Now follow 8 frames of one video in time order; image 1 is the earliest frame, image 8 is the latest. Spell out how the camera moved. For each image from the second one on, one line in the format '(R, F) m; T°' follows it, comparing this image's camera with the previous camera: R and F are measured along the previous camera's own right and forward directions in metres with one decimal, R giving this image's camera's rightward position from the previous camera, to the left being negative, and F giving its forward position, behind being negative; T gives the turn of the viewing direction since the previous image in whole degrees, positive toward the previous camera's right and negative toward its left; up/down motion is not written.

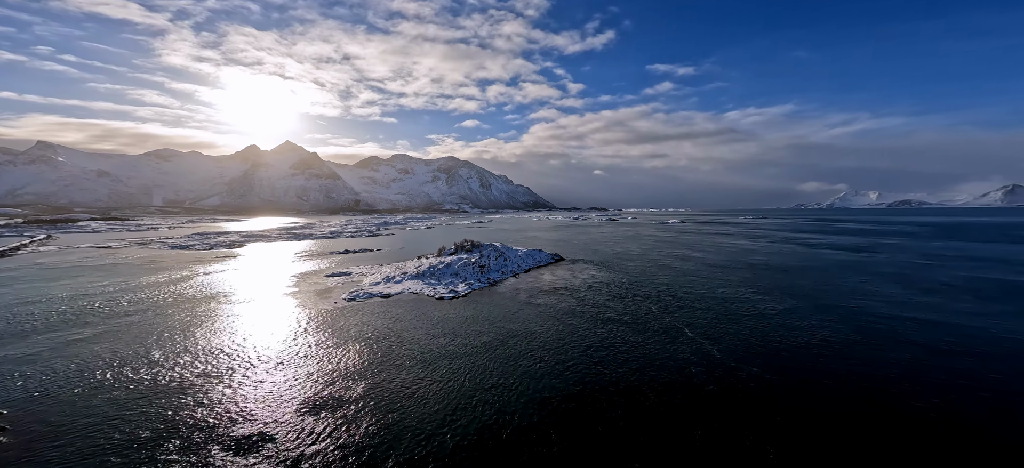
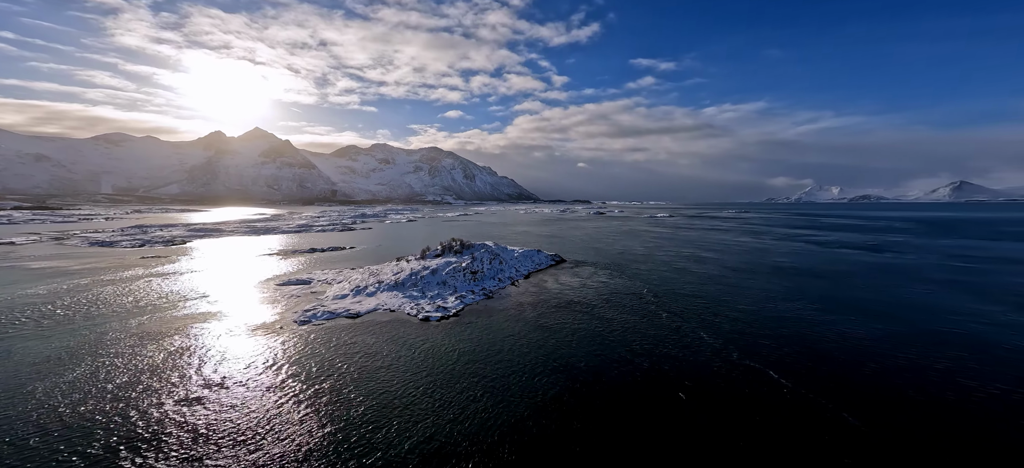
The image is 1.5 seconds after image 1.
(-1.3, +6.0) m; +3°
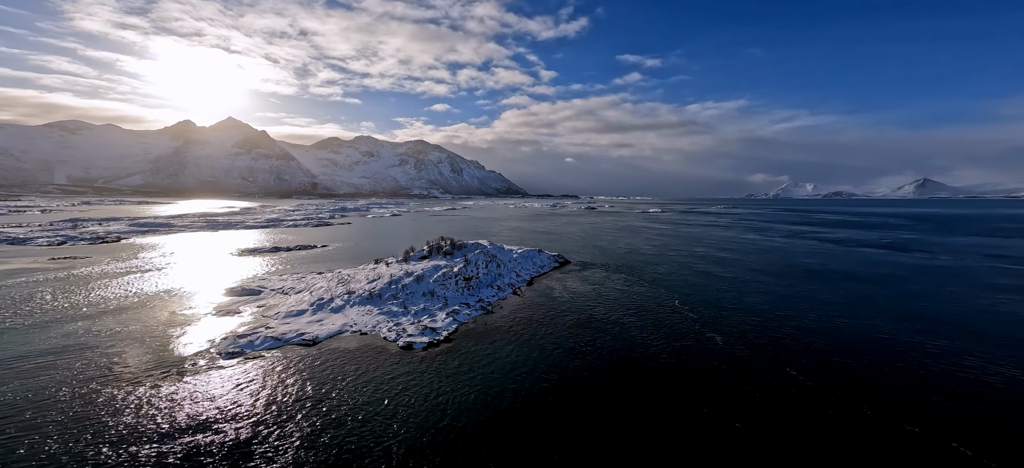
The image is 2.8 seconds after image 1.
(-1.0, +5.2) m; +2°
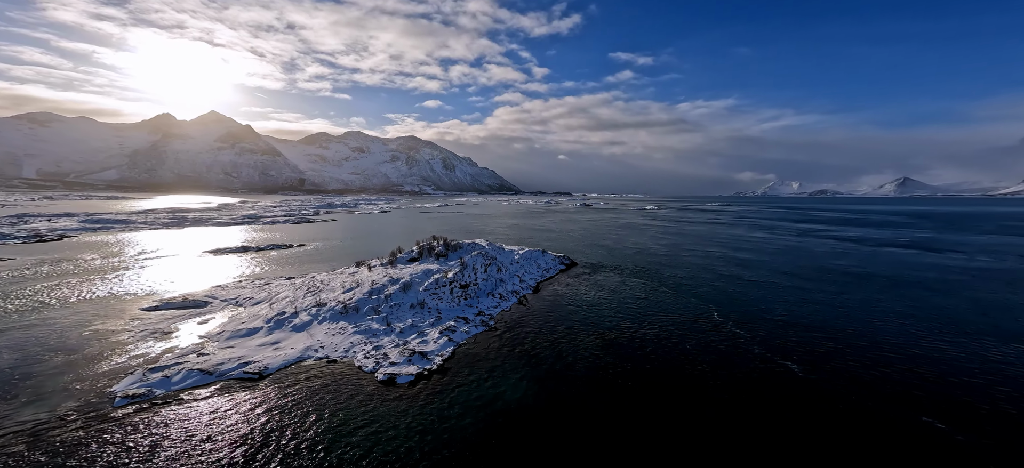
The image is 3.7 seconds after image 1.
(-0.7, +3.9) m; +1°
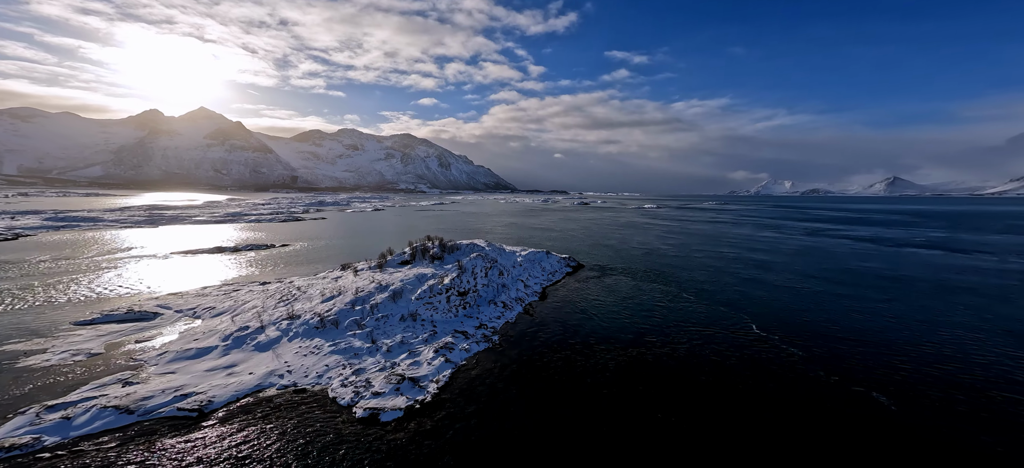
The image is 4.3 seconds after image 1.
(-0.5, +2.6) m; +1°
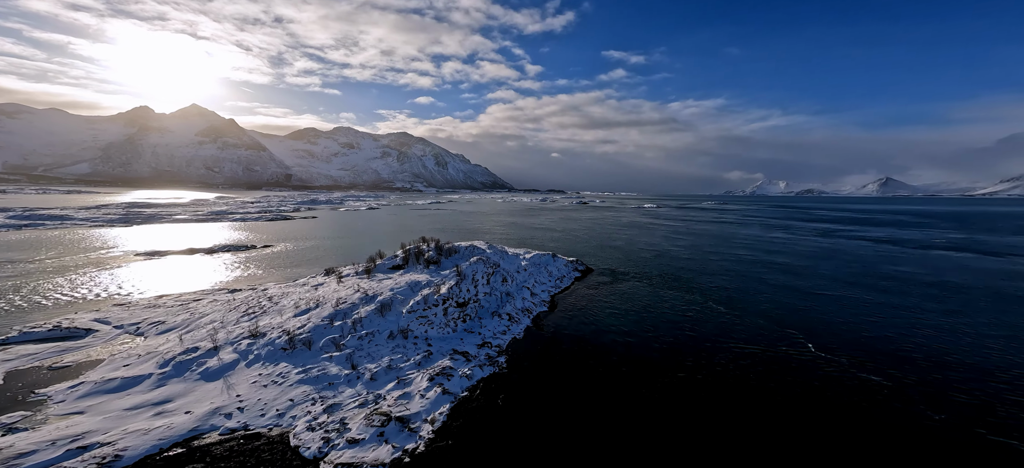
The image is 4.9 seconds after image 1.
(-0.5, +2.5) m; +1°
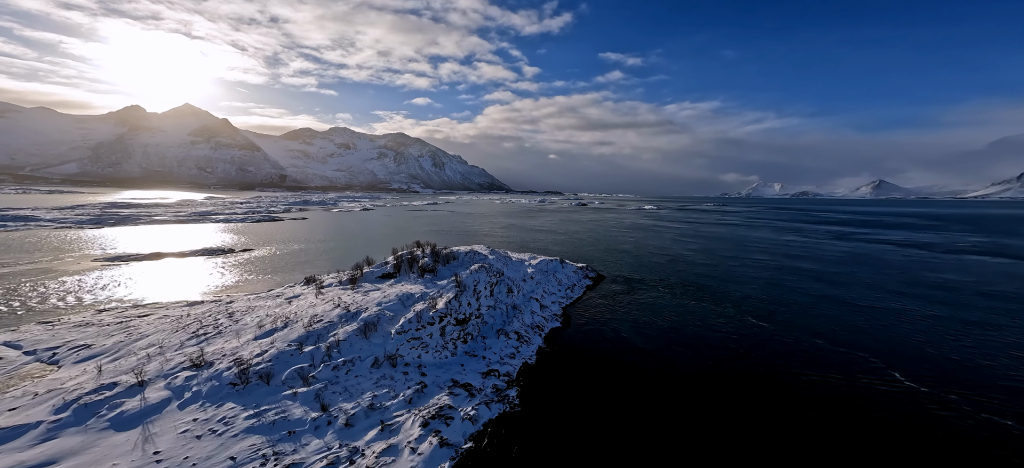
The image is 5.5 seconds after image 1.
(-0.5, +2.5) m; 0°
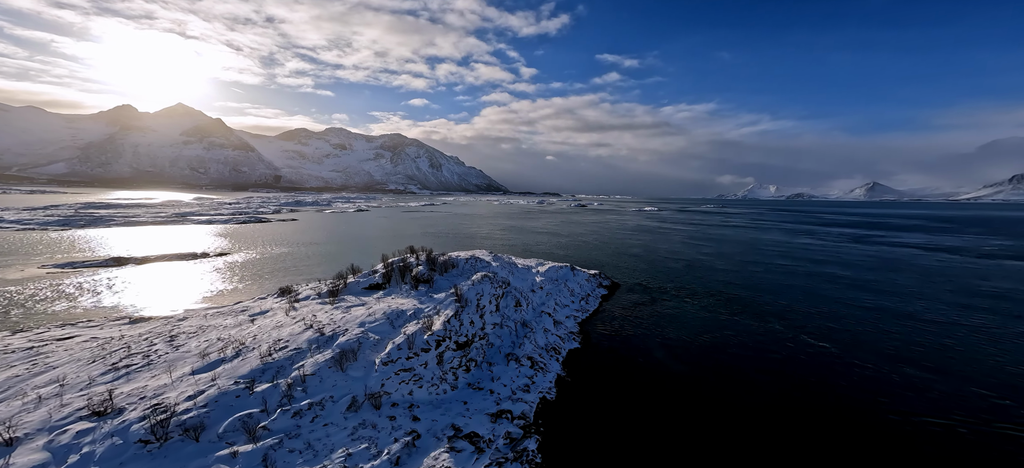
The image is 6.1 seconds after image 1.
(-0.5, +2.5) m; 0°
